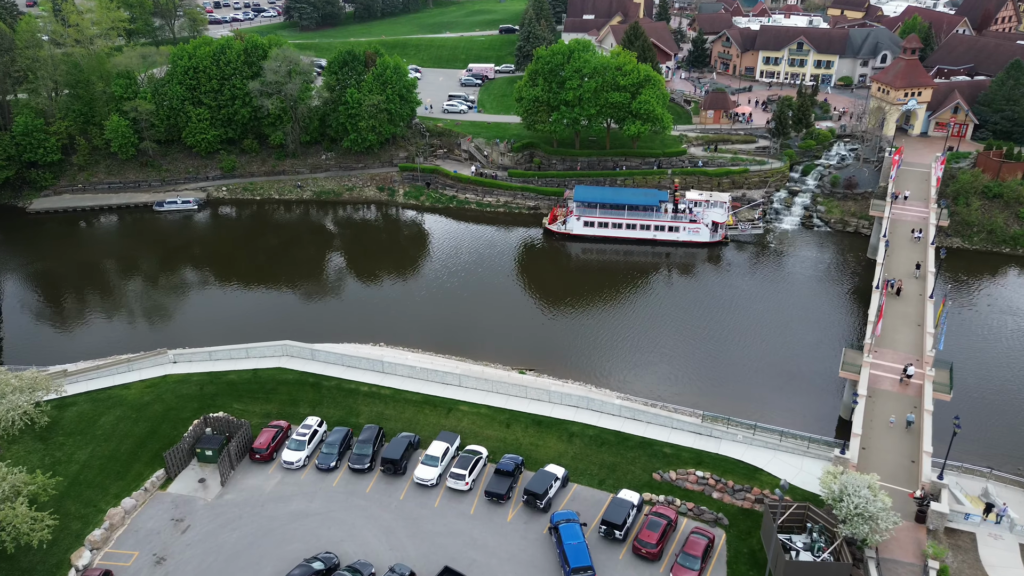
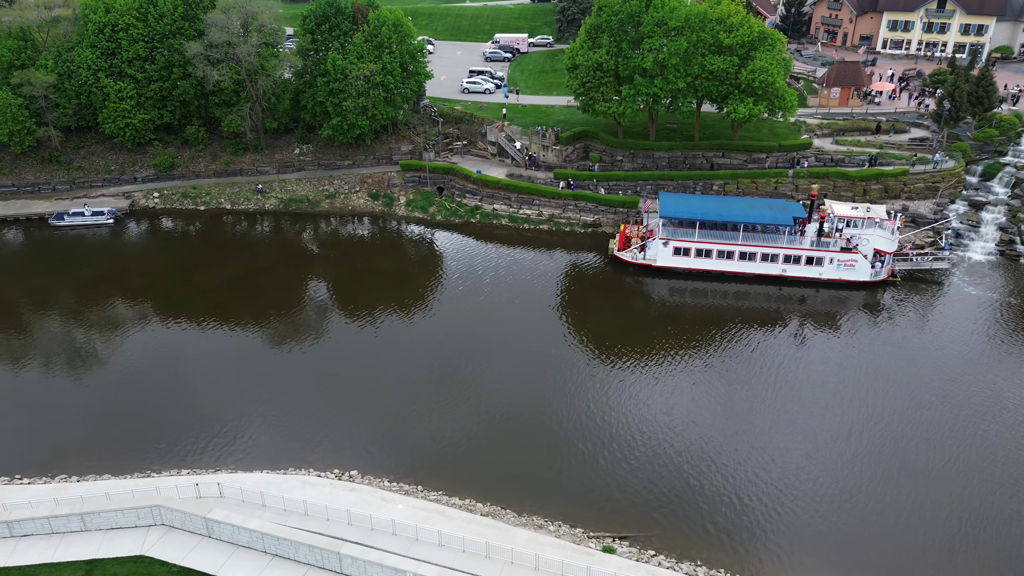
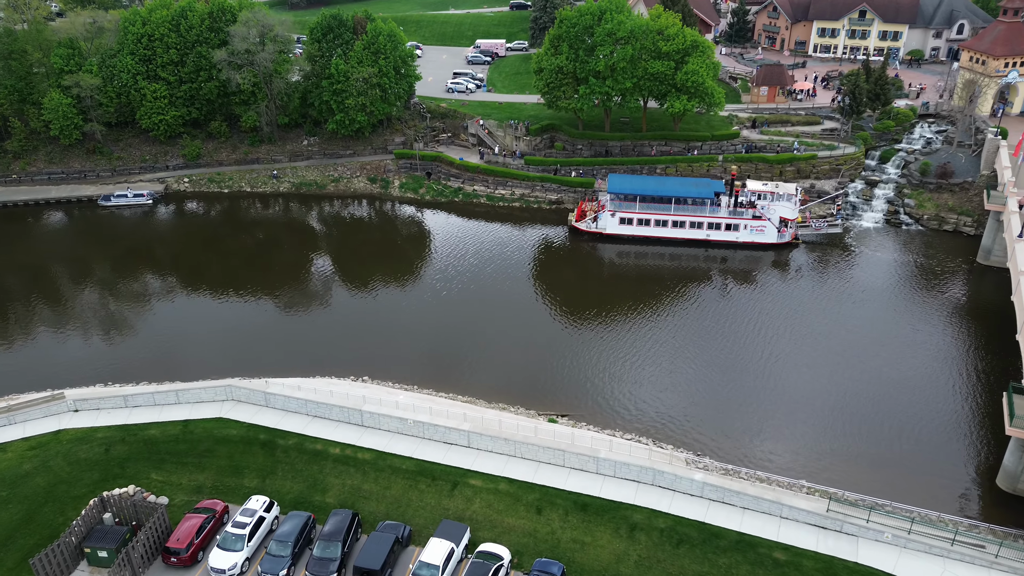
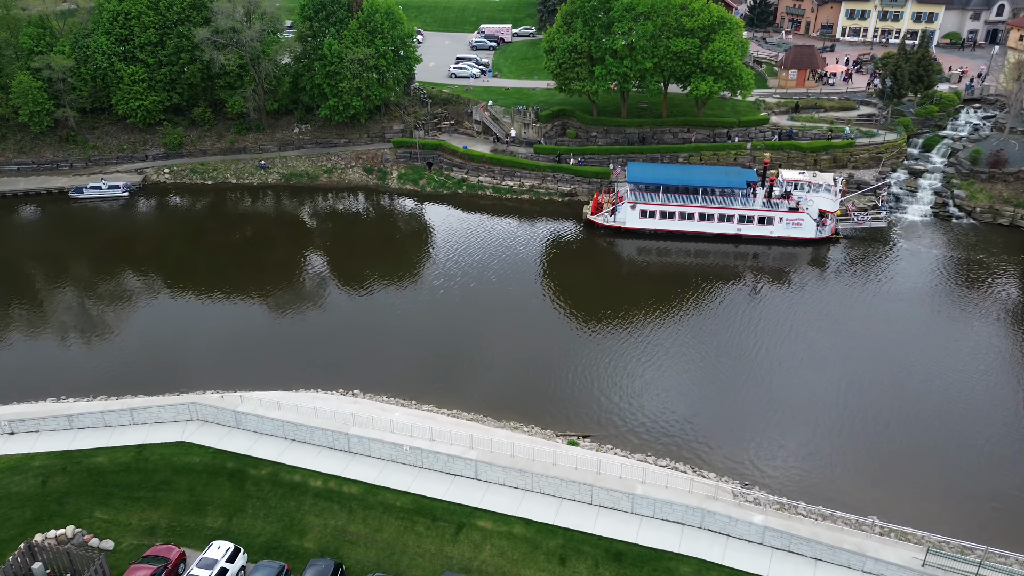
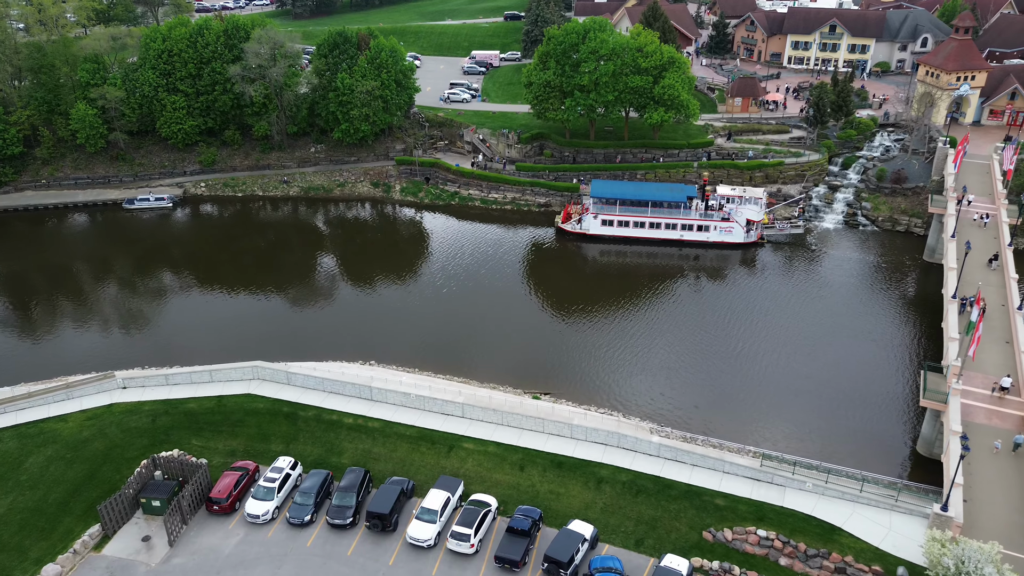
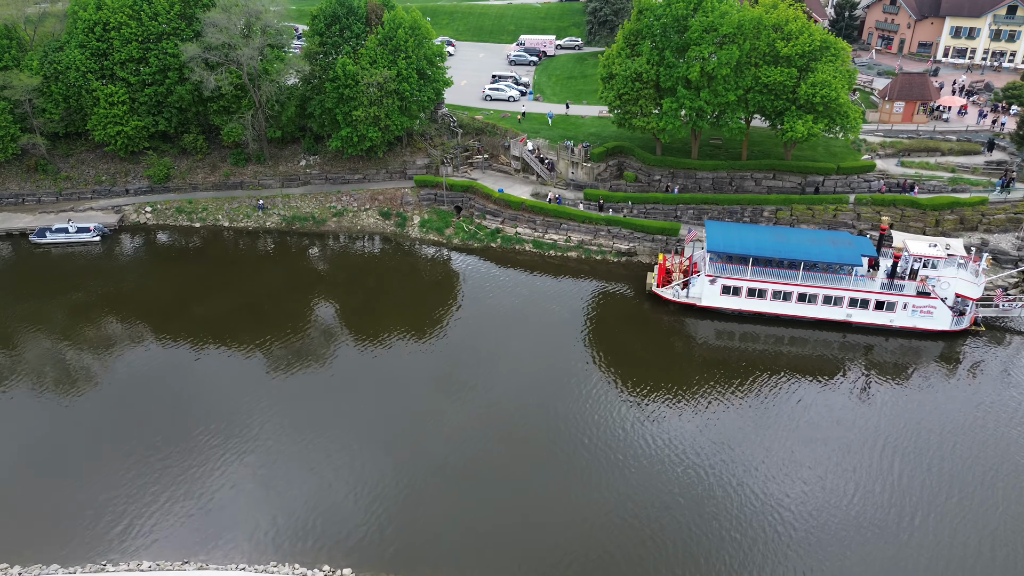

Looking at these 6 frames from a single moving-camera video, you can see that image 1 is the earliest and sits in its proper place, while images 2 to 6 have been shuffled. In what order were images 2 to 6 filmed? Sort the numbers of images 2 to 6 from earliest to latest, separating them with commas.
5, 3, 4, 2, 6
